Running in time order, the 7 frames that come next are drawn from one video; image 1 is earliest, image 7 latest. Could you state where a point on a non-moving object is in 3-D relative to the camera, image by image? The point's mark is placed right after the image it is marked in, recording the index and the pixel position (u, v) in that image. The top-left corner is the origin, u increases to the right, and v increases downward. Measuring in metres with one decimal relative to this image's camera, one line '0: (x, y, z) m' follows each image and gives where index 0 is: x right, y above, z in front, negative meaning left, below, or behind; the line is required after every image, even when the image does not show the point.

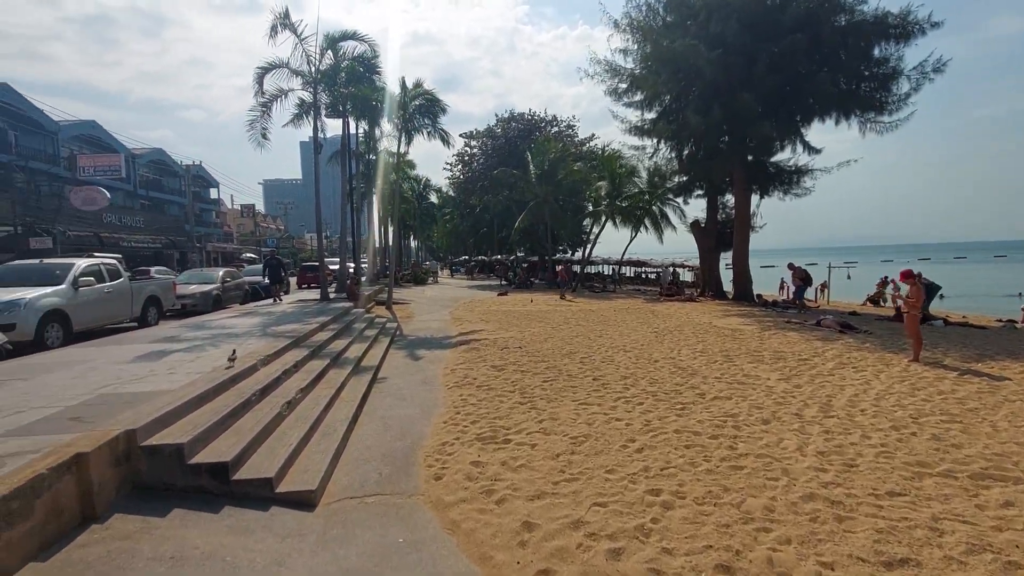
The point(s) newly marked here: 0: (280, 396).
0: (-2.9, -1.4, +6.3) m
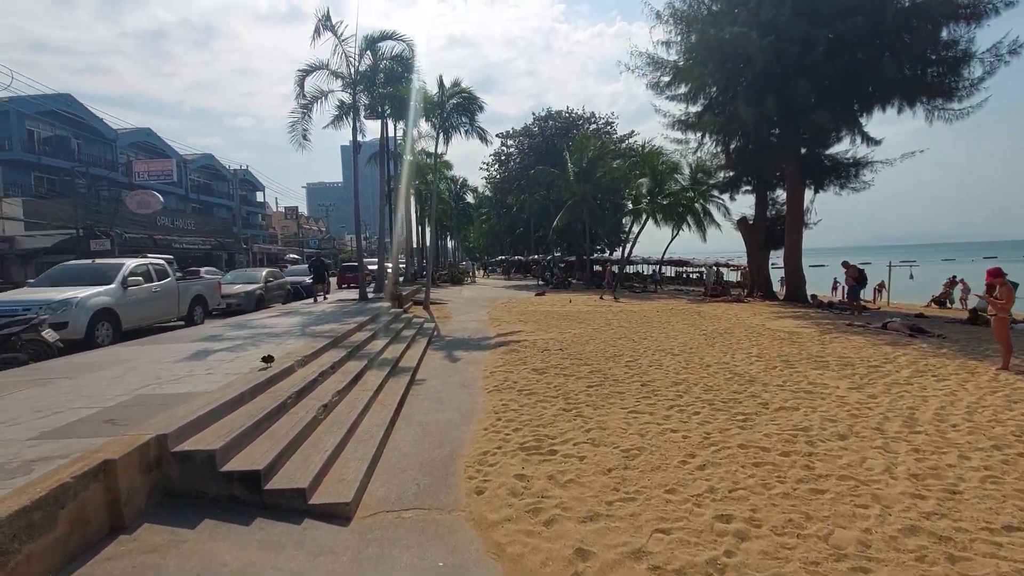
0: (-2.4, -1.3, +6.0) m
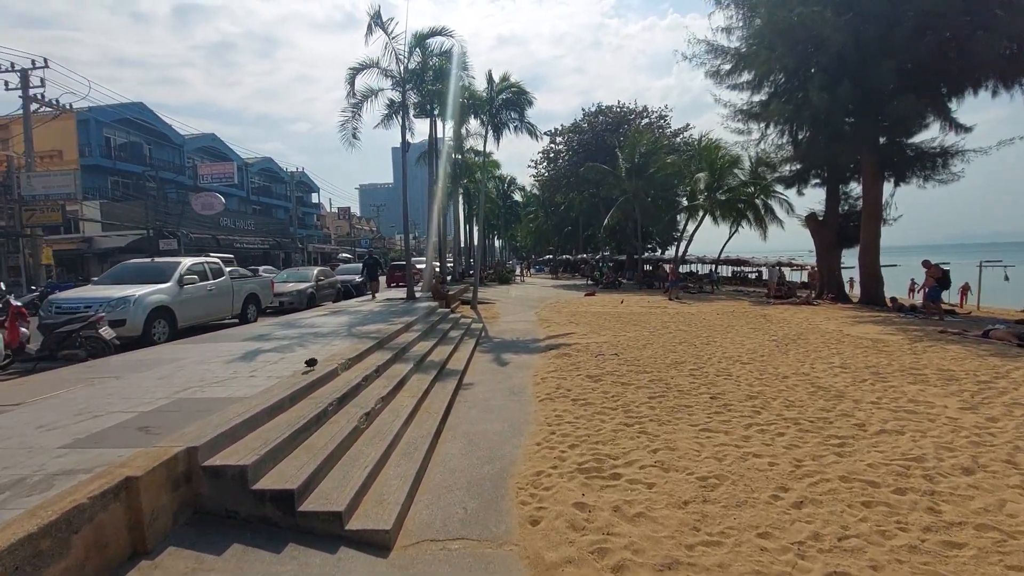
0: (-1.7, -1.4, +5.7) m
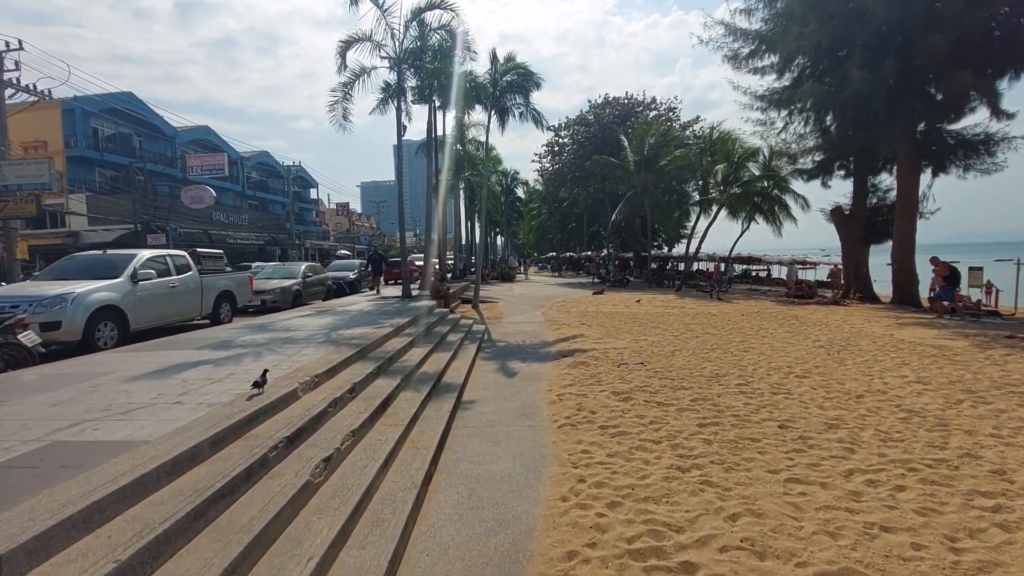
0: (-1.6, -1.3, +4.1) m
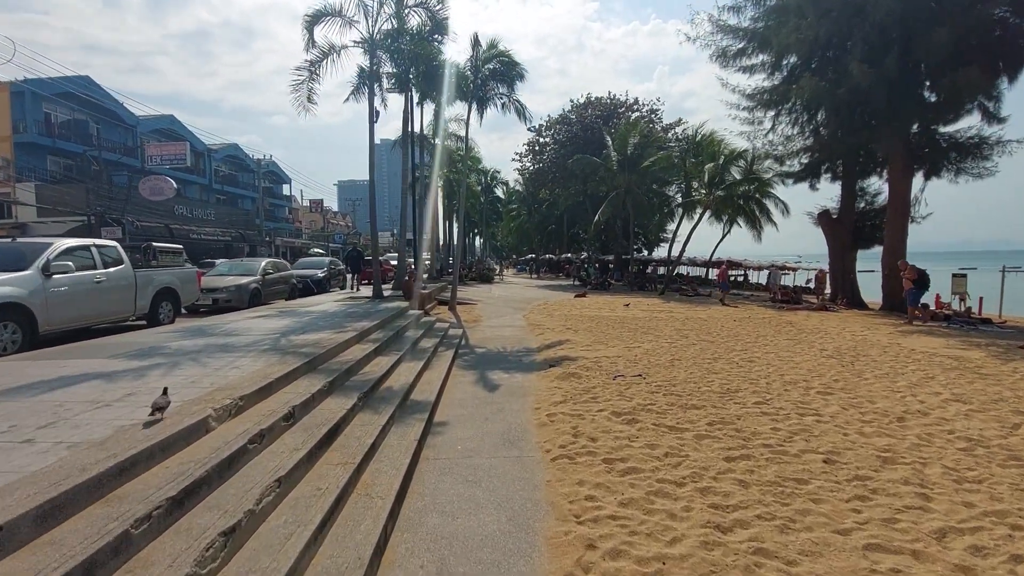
0: (-1.7, -1.3, +2.9) m
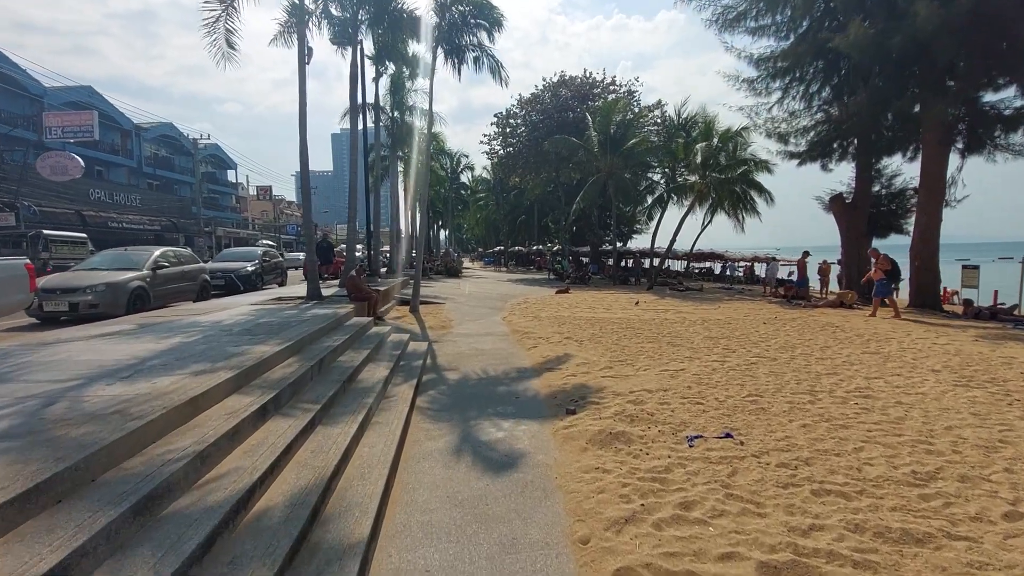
0: (-1.3, -1.4, -0.6) m
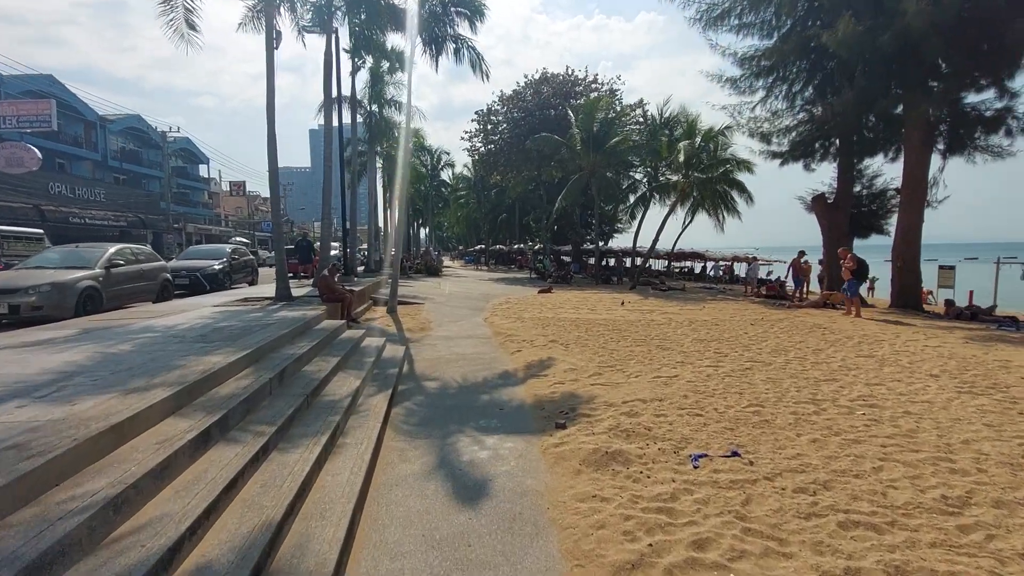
0: (-1.2, -1.4, -1.1) m
